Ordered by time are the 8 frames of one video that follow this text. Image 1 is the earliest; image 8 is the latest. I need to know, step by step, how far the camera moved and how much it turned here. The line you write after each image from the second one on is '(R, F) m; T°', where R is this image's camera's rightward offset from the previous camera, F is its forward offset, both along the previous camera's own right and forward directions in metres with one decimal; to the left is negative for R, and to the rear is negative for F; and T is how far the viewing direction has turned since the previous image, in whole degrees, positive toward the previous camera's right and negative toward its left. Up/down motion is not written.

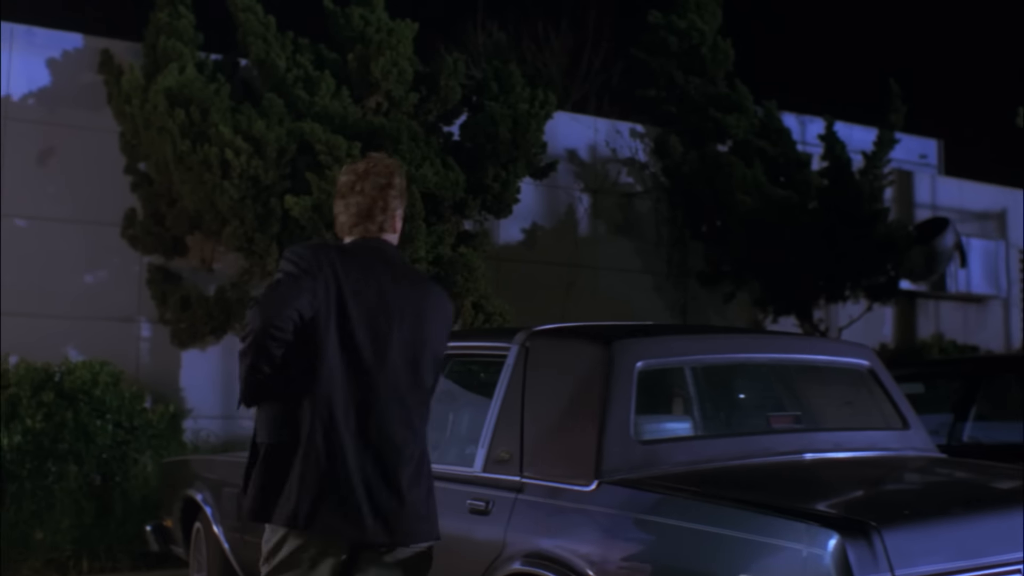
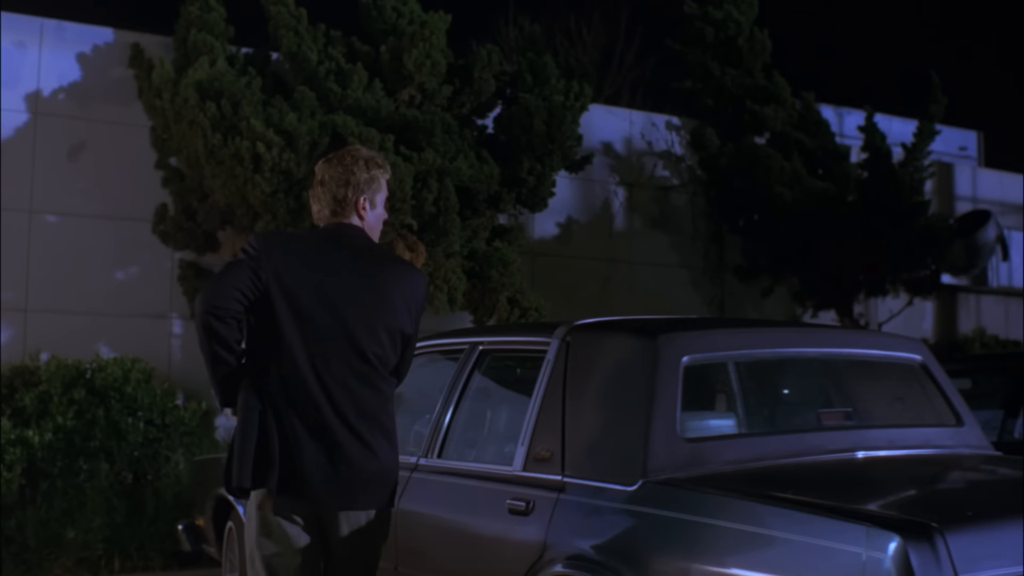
(0.0, +0.2) m; -2°
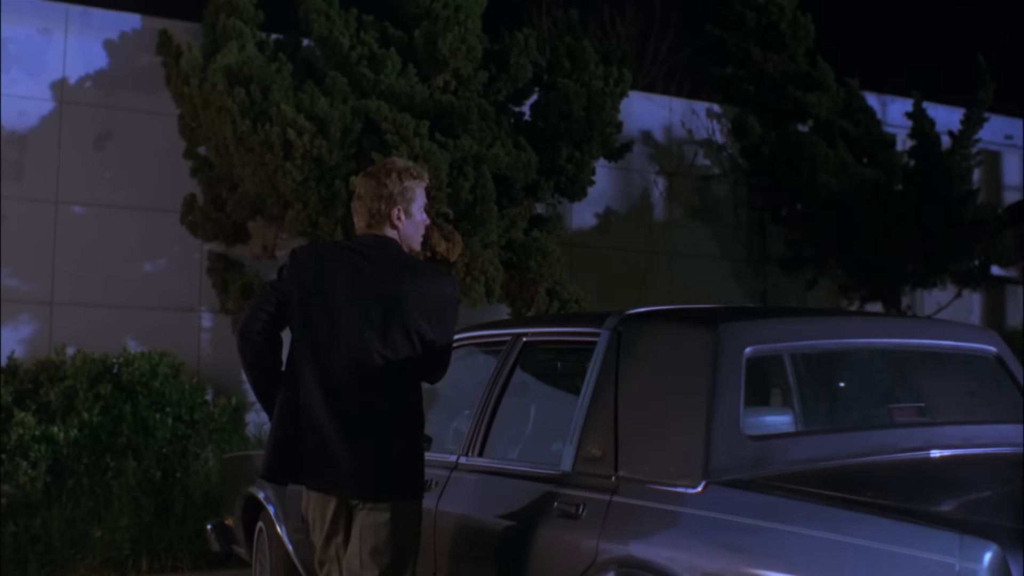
(-0.1, +0.3) m; -2°
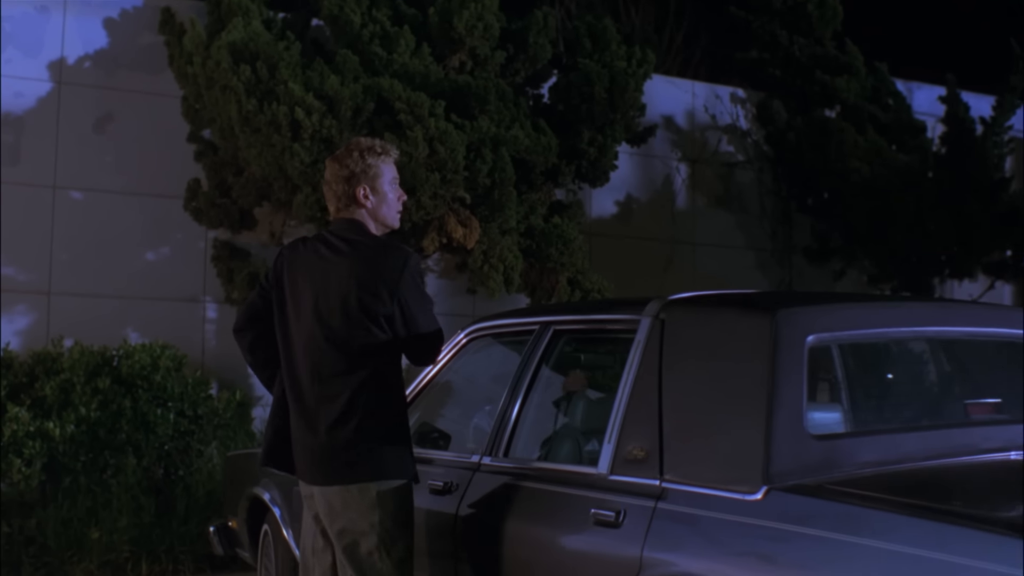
(-0.1, +0.4) m; 0°
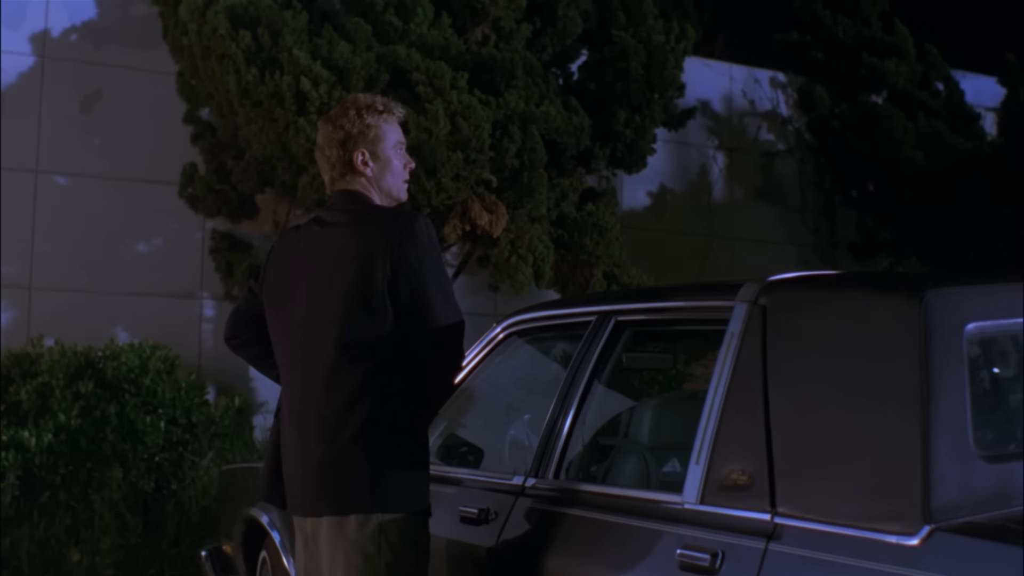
(-0.1, +0.8) m; 0°
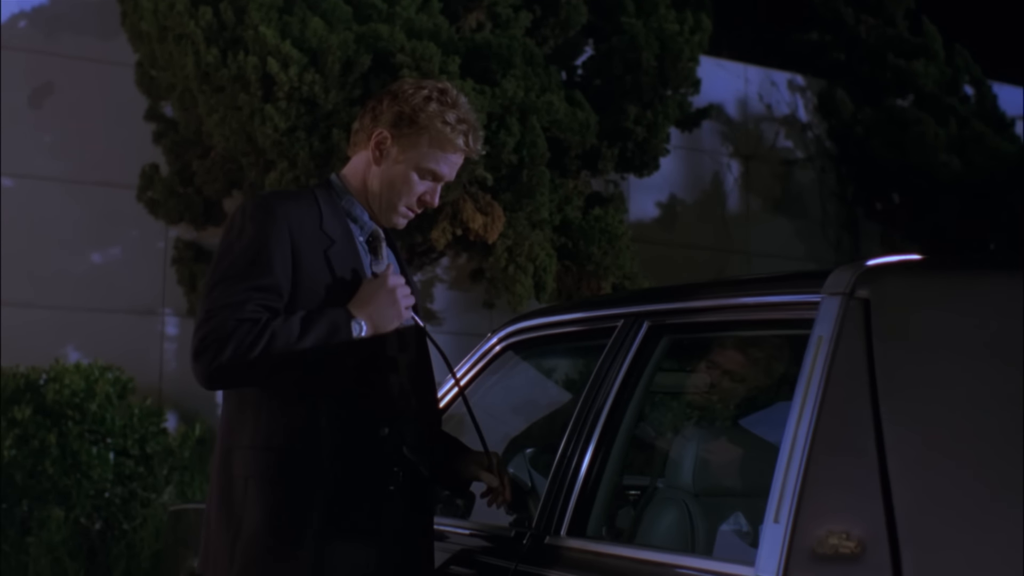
(0.0, +0.8) m; 0°
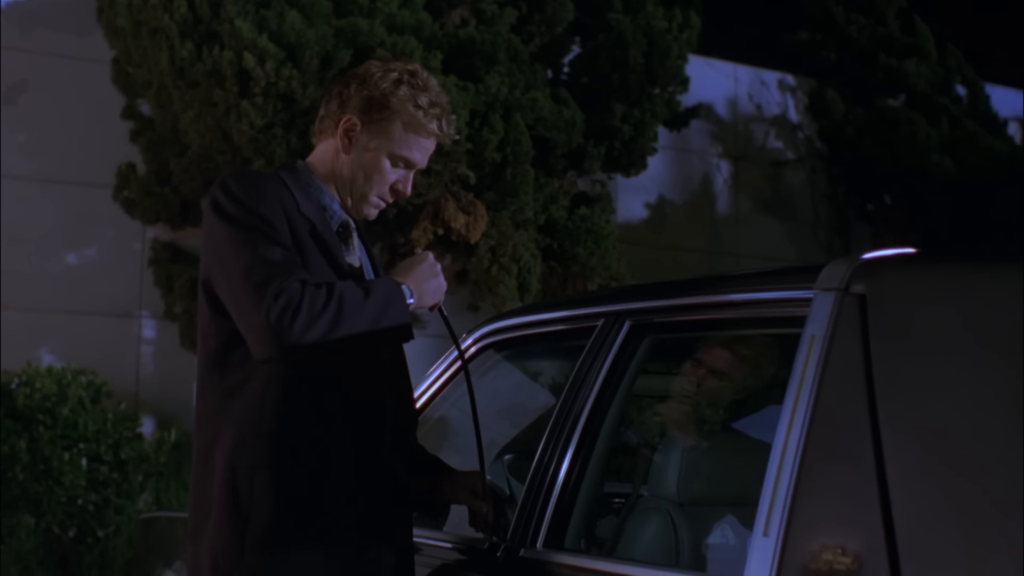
(0.0, +0.1) m; 0°
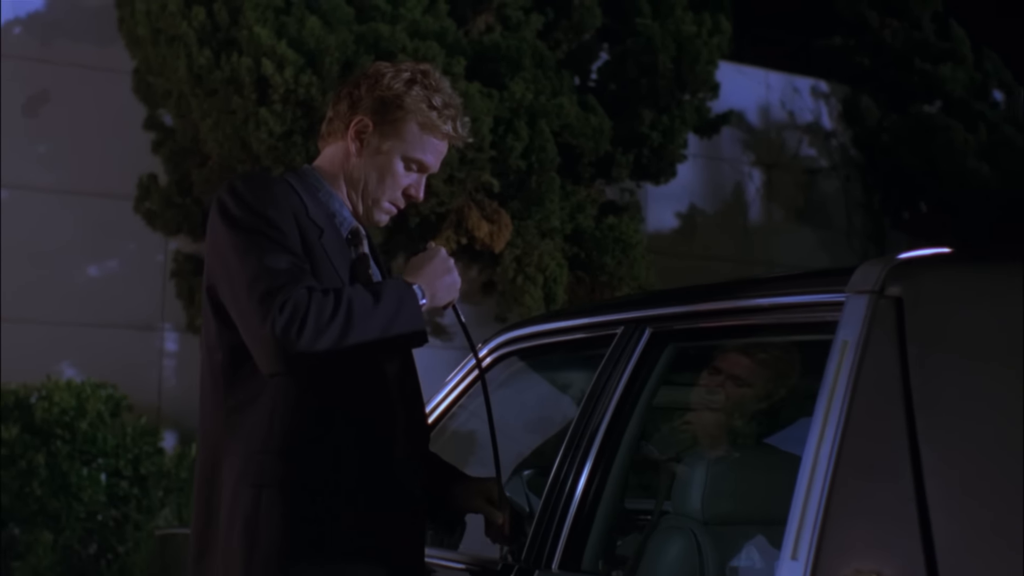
(0.0, +0.1) m; -2°
